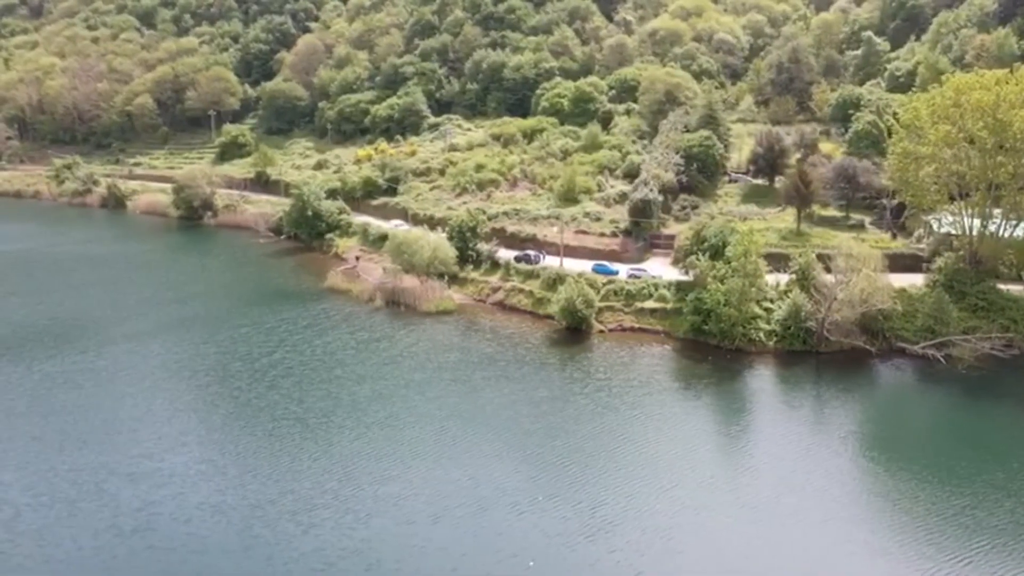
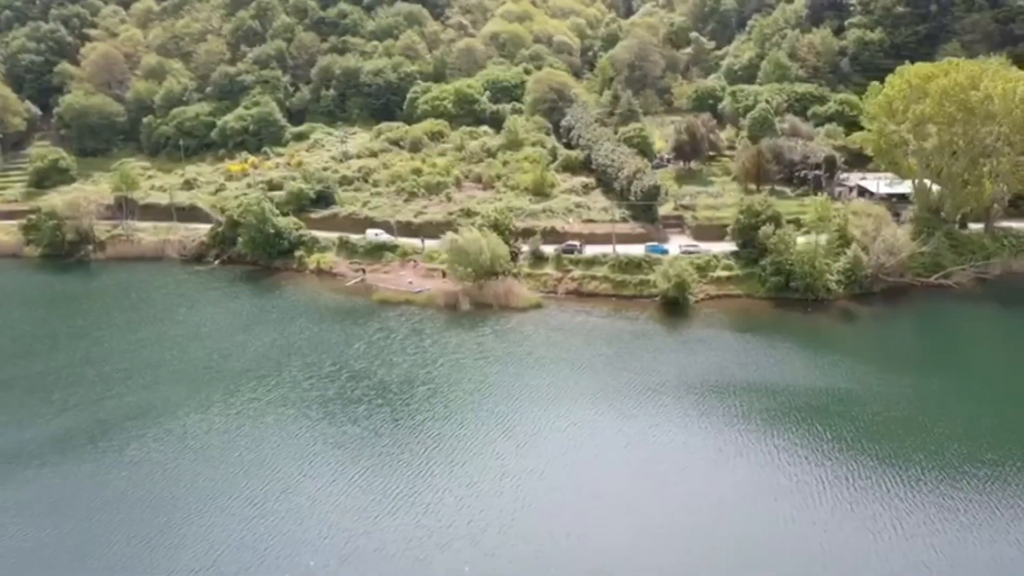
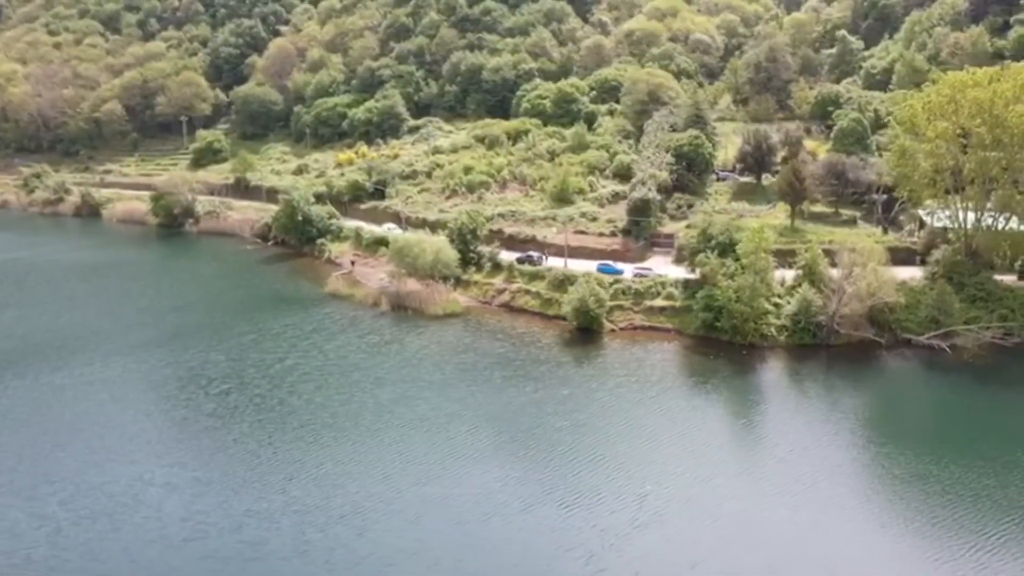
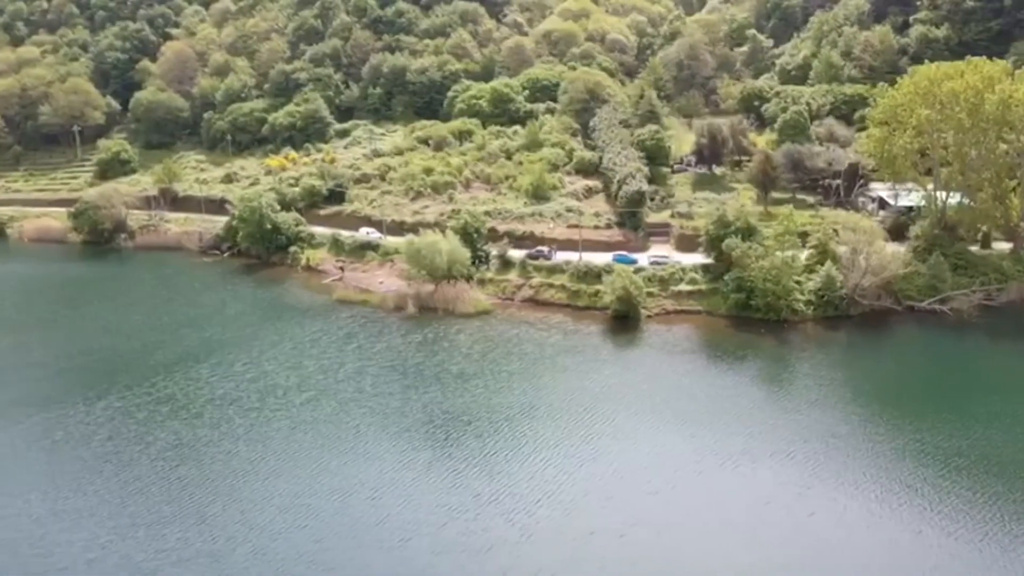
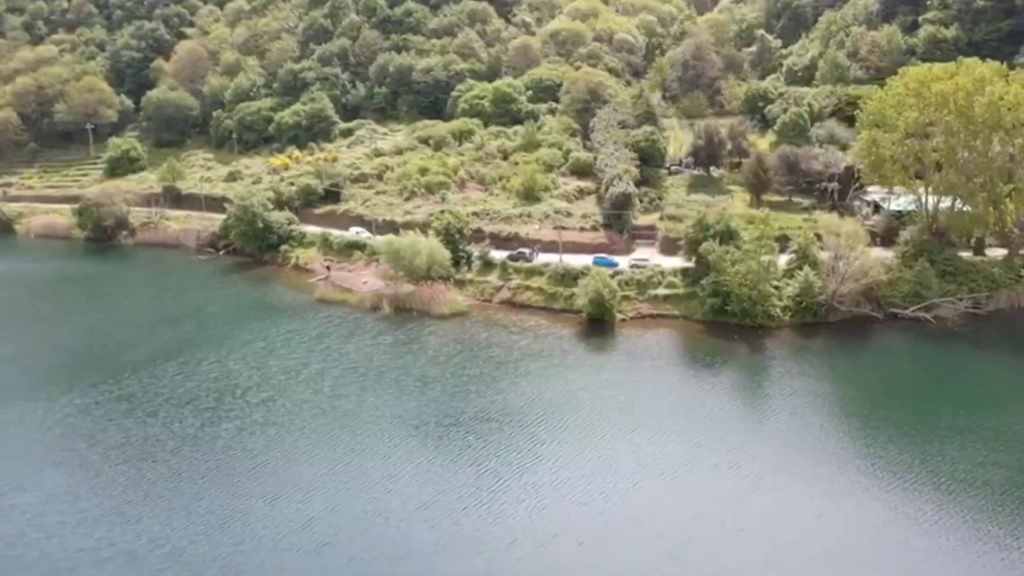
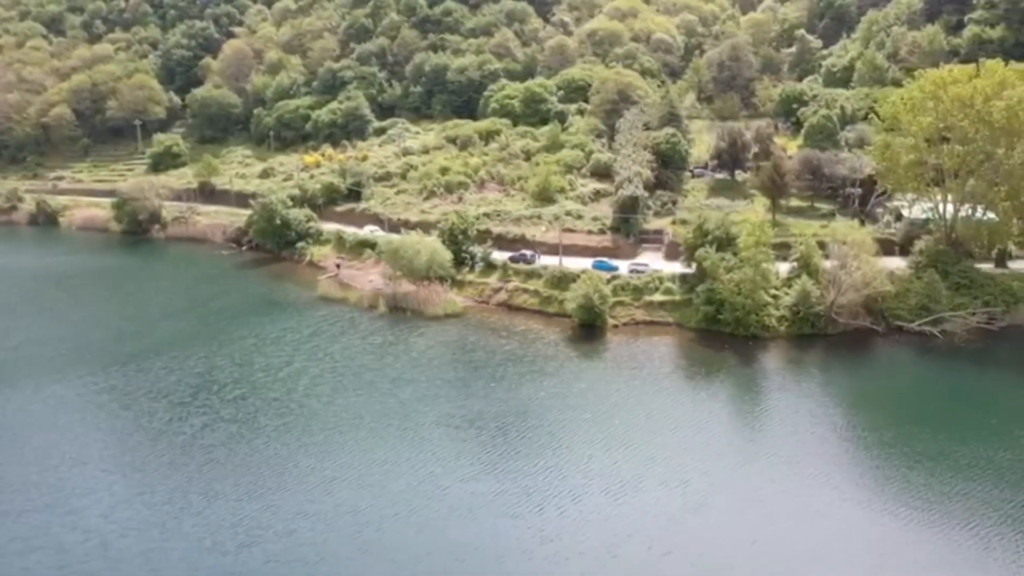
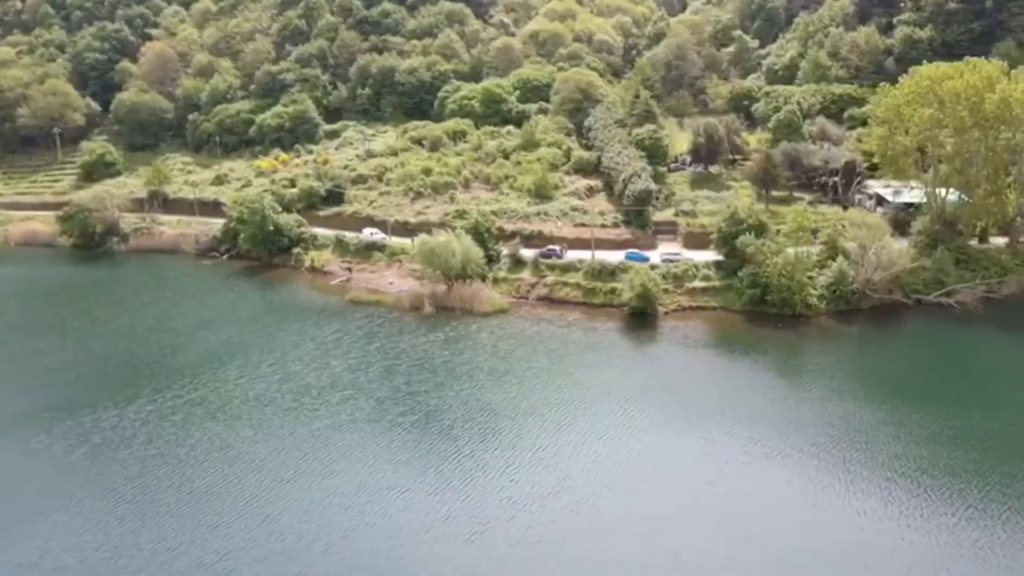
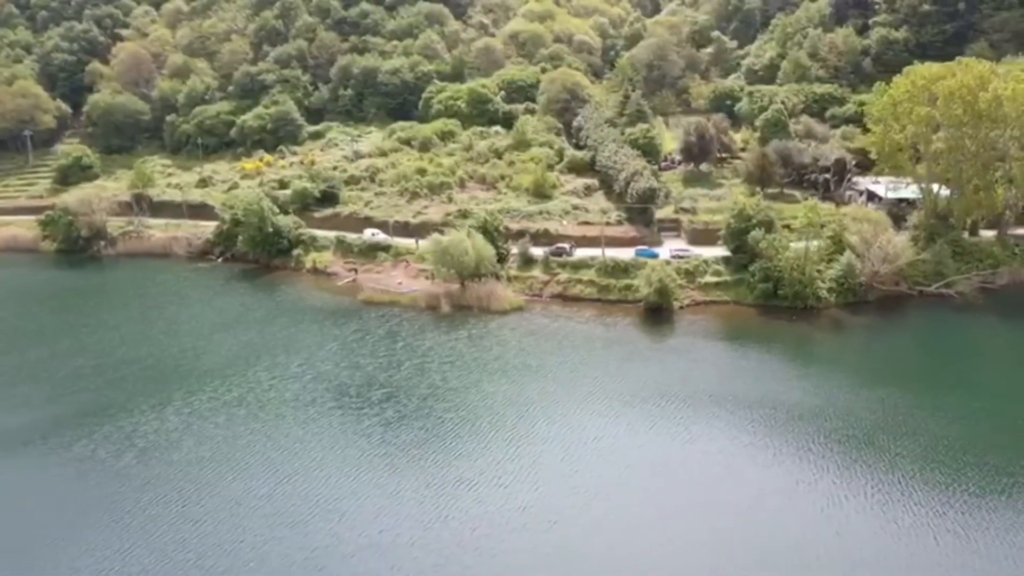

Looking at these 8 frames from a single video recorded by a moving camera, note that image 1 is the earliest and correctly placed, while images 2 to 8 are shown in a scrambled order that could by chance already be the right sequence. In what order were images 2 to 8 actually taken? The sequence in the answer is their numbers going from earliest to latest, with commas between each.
3, 6, 5, 4, 7, 8, 2
